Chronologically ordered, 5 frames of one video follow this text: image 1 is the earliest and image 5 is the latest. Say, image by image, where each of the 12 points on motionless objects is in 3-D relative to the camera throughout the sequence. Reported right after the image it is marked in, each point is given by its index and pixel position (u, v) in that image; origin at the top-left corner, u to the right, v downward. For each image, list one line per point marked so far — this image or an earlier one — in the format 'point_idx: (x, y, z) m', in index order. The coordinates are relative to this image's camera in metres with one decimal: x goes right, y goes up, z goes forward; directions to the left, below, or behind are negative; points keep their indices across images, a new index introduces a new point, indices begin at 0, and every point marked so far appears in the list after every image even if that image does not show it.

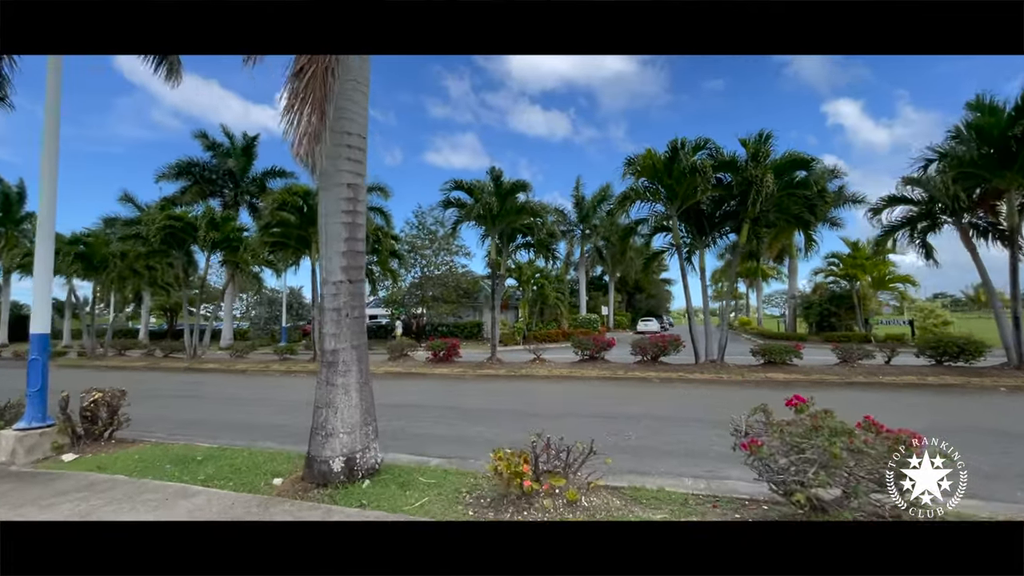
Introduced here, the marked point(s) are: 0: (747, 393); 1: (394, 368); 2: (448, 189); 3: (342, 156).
0: (+4.4, -2.0, +9.9) m
1: (-3.2, -2.2, +14.2) m
2: (-1.6, +2.6, +13.5) m
3: (-1.4, +1.1, +4.4) m
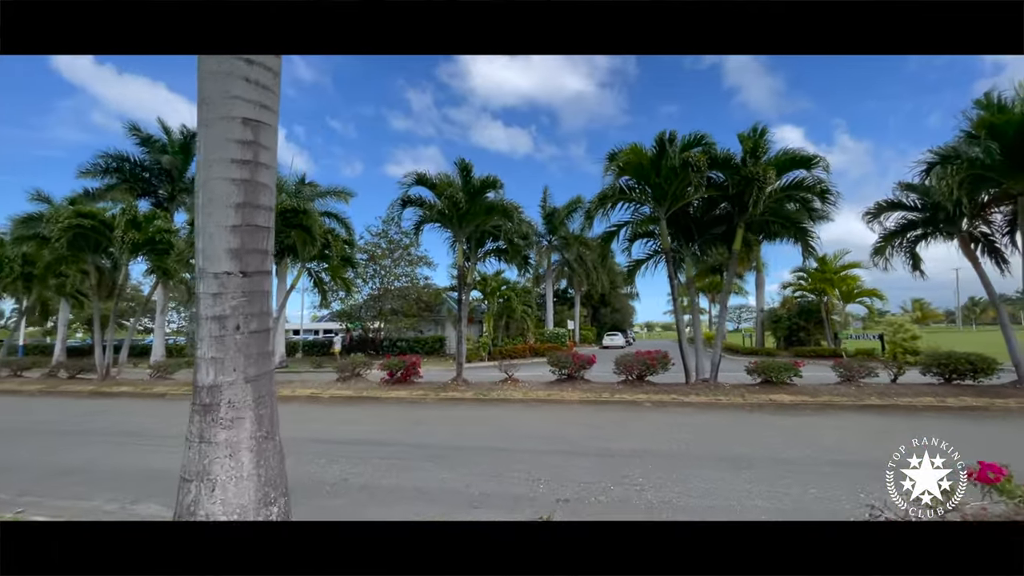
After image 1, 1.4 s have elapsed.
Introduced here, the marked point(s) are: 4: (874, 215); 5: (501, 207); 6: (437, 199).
0: (+3.9, -2.1, +8.7) m
1: (-4.0, -2.4, +12.4) m
2: (-2.3, +2.3, +11.9) m
3: (-1.4, +1.1, +2.8) m
4: (+7.8, +1.6, +11.3) m
5: (-0.2, +1.8, +12.2) m
6: (-1.7, +2.0, +12.0) m
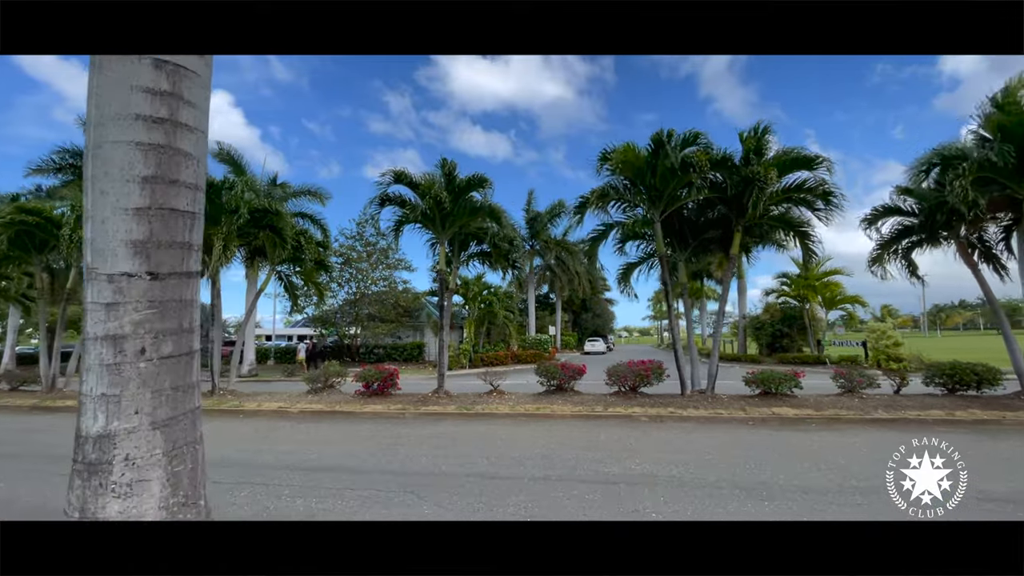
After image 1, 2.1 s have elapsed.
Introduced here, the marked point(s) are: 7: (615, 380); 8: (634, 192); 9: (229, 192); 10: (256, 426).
0: (+3.7, -2.2, +8.1) m
1: (-4.3, -2.5, +11.5) m
2: (-2.6, +2.2, +11.1) m
3: (-1.4, +1.1, +2.0) m
4: (+7.5, +1.4, +10.9) m
5: (-0.6, +1.7, +11.5) m
6: (-2.0, +1.9, +11.2) m
7: (+2.1, -1.9, +10.6) m
8: (+2.4, +1.9, +10.4) m
9: (-6.7, +2.3, +12.5) m
10: (-4.9, -2.6, +10.1) m
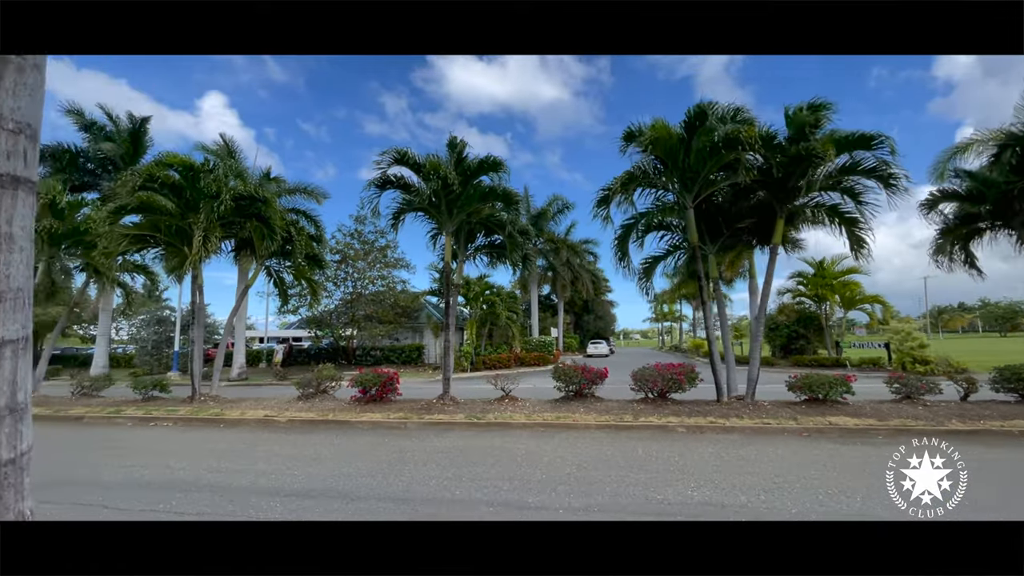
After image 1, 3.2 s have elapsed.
0: (+4.0, -2.1, +6.9) m
1: (-4.0, -2.4, +10.3) m
2: (-2.4, +2.3, +9.9) m
3: (-1.1, +1.2, +0.8) m
4: (+7.7, +1.5, +9.9) m
5: (-0.3, +1.8, +10.4) m
6: (-1.7, +2.0, +10.0) m
7: (+2.4, -1.7, +9.4) m
8: (+2.6, +2.0, +9.3) m
9: (-6.5, +2.4, +11.4) m
10: (-4.6, -2.5, +8.9) m
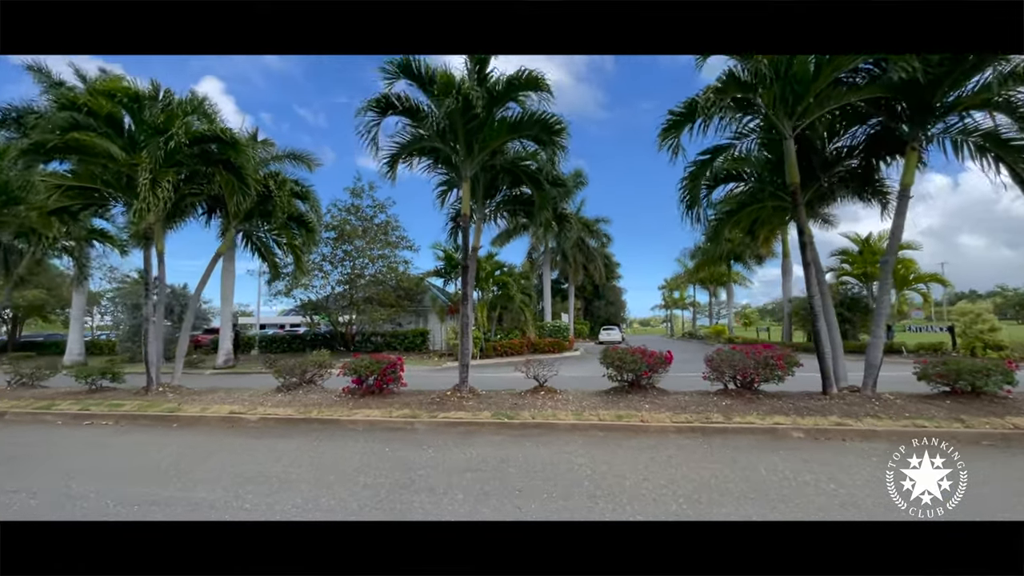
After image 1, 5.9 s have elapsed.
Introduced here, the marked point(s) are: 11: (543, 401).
0: (+4.5, -1.6, +4.7) m
1: (-3.5, -1.8, +8.1) m
2: (-1.8, +2.9, +7.6) m
3: (-0.5, +1.6, -1.5) m
4: (+8.3, +2.1, +7.5) m
5: (+0.3, +2.4, +8.0) m
6: (-1.2, +2.6, +7.7) m
7: (+2.9, -1.2, +7.2) m
8: (+3.2, +2.6, +7.0) m
9: (-5.9, +3.1, +9.0) m
10: (-4.1, -1.9, +6.6) m
11: (+0.4, -1.5, +7.4) m
